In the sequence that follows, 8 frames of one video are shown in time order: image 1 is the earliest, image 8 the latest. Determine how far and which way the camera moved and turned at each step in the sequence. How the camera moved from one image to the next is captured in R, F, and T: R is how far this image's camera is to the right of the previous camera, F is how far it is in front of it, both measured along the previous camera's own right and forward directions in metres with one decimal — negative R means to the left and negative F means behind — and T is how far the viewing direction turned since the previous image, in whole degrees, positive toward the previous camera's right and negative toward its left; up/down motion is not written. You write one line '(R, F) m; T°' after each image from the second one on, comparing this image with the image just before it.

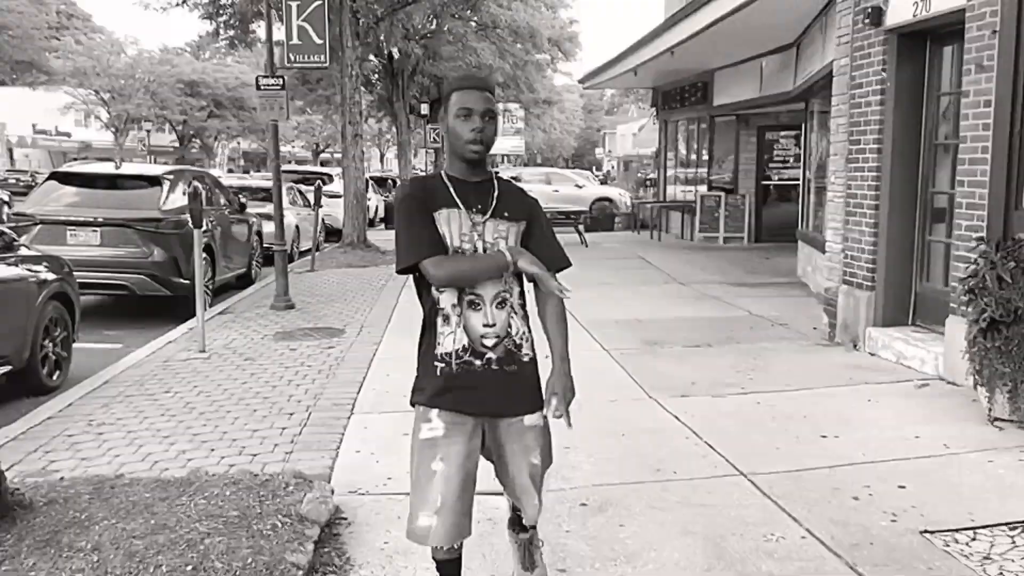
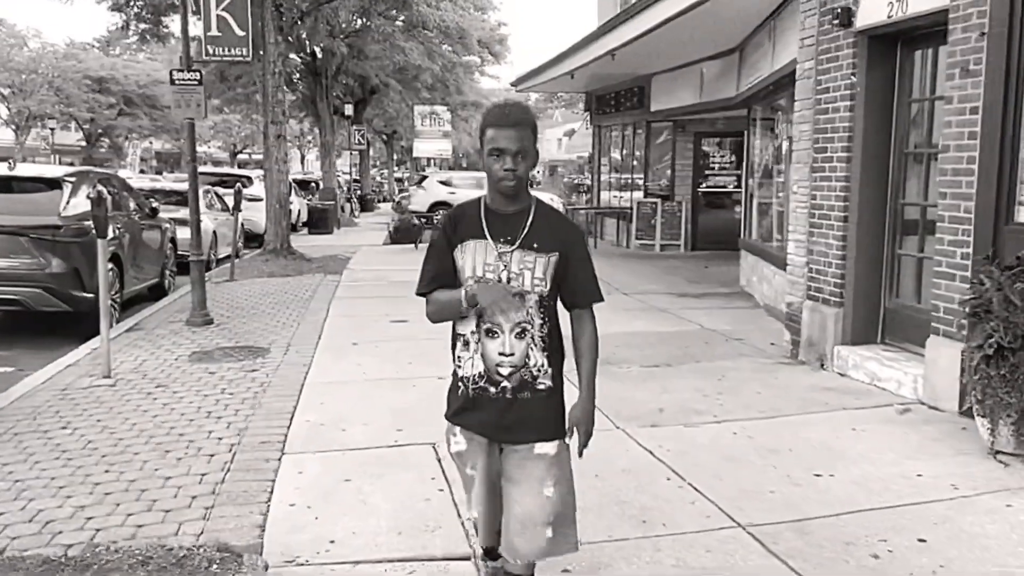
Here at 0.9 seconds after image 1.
(-0.2, +0.6) m; +5°
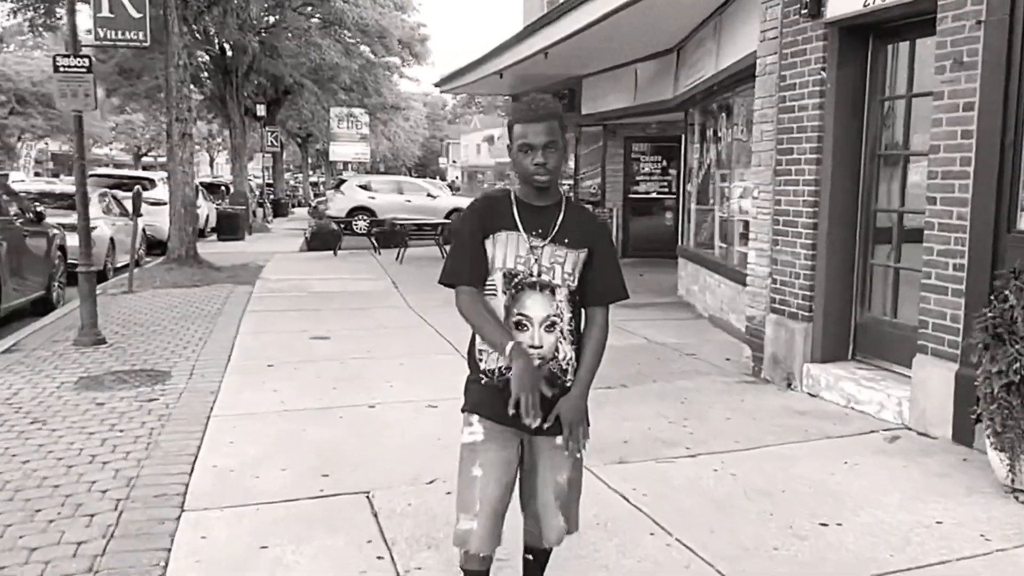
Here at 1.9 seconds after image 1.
(-0.2, +0.8) m; +6°
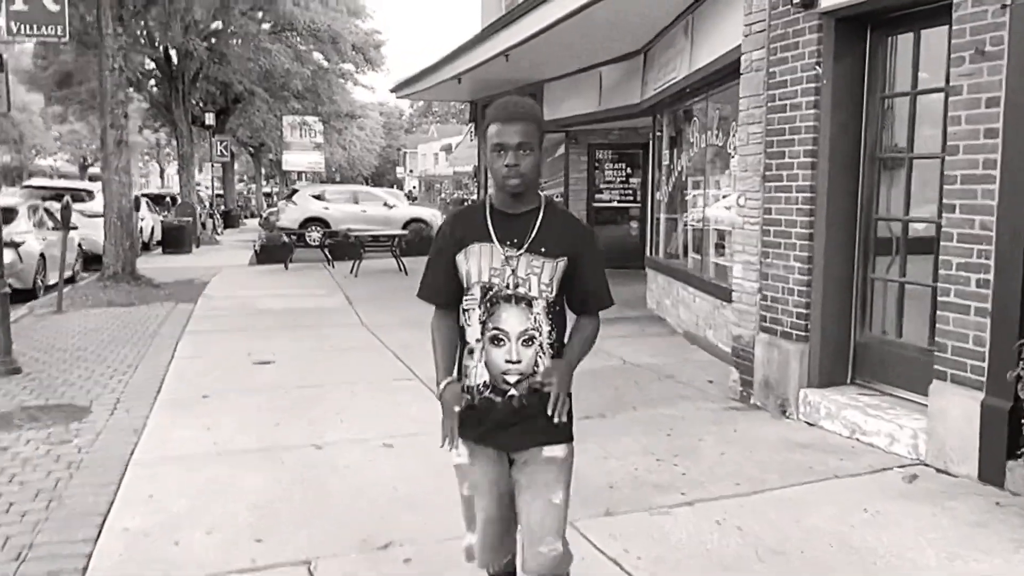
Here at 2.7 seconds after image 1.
(0.0, +0.7) m; +3°
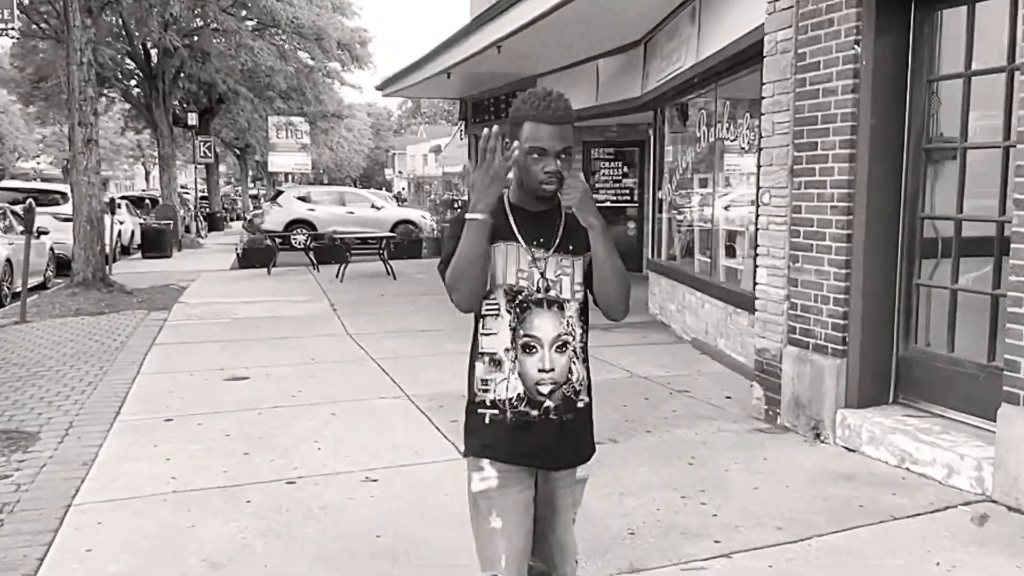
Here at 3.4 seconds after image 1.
(-0.1, +0.7) m; +1°
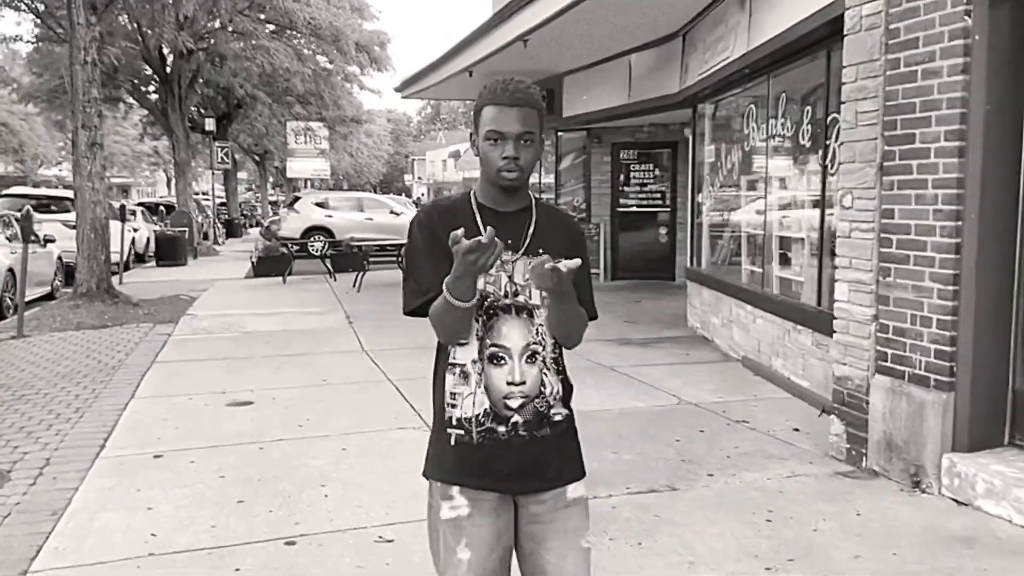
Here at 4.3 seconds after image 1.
(-0.1, +0.8) m; -1°
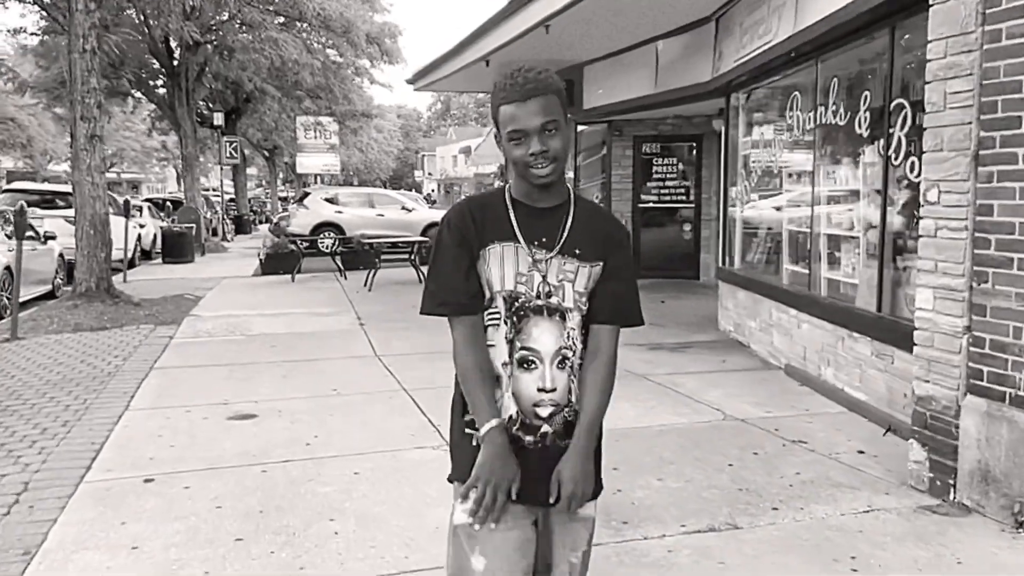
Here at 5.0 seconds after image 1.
(-0.1, +0.6) m; -1°
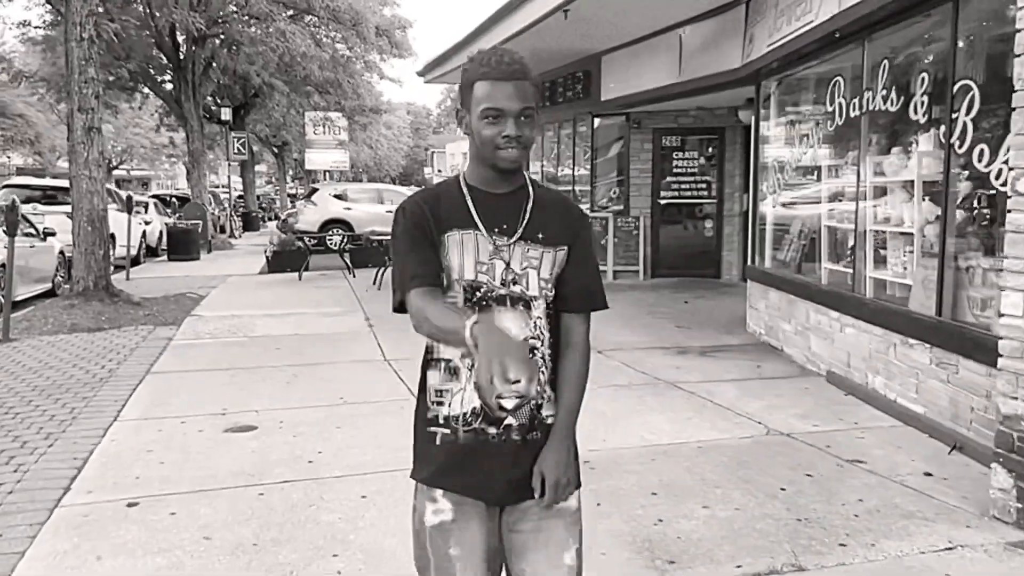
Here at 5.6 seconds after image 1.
(-0.1, +0.5) m; -1°
